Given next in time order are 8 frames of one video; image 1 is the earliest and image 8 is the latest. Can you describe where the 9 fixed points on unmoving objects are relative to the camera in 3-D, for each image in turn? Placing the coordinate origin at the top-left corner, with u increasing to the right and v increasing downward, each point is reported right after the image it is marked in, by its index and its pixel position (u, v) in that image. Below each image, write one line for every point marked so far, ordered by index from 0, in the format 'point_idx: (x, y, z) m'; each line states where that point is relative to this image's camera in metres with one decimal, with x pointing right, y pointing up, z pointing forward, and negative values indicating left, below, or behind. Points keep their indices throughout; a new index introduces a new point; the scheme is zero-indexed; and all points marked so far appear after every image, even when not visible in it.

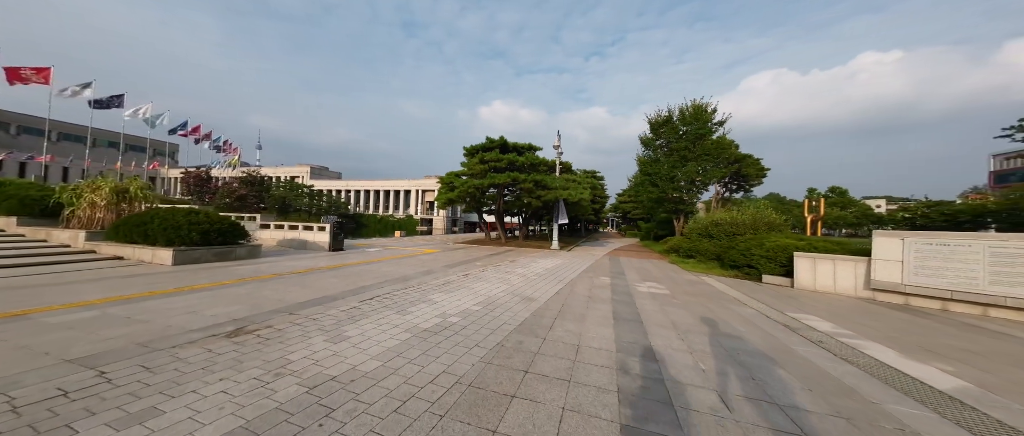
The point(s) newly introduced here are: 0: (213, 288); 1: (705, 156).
0: (-6.9, -1.6, +6.9) m
1: (+12.0, +3.8, +18.4) m
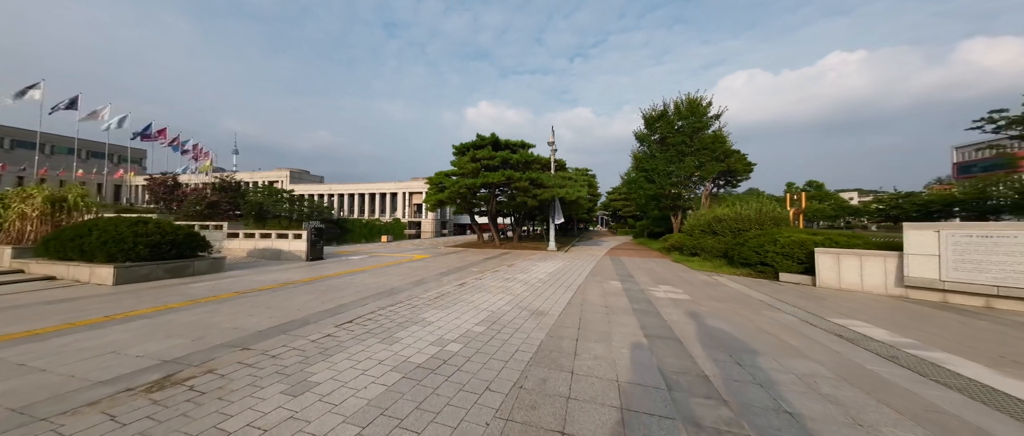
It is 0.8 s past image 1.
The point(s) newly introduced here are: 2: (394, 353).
0: (-6.8, -1.8, +5.7) m
1: (+11.5, +4.0, +17.9) m
2: (-1.5, -1.8, +3.9) m
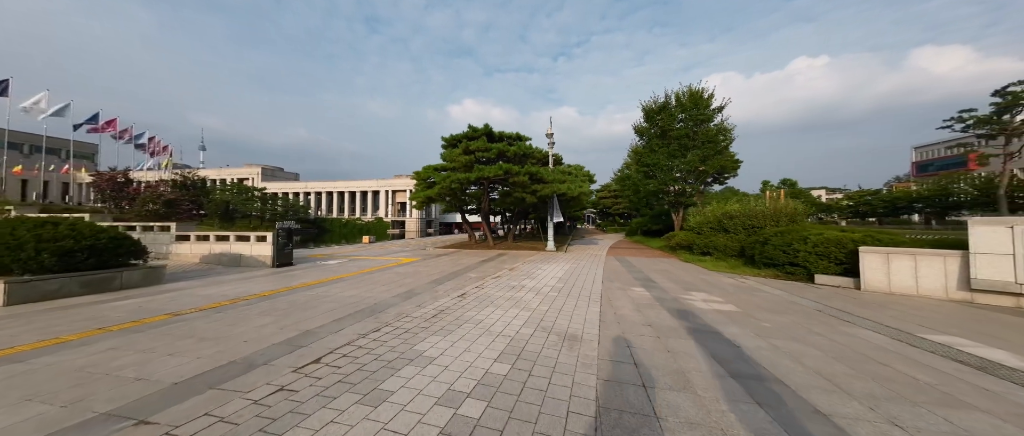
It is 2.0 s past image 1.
0: (-6.4, -1.8, +4.0) m
1: (+11.2, +4.2, +17.1) m
2: (-1.1, -1.7, +2.5) m
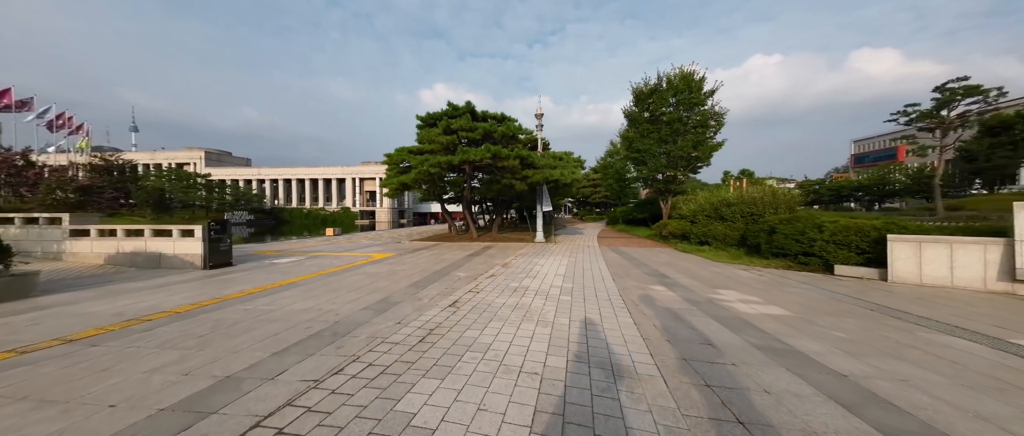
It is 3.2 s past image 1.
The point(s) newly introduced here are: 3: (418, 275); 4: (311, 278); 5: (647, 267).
0: (-6.1, -1.7, +2.1) m
1: (+10.3, +4.9, +16.5) m
2: (-0.7, -1.7, +1.1) m
3: (-2.6, -1.6, +8.3) m
4: (-5.4, -1.6, +8.0) m
5: (+4.0, -1.4, +8.8) m
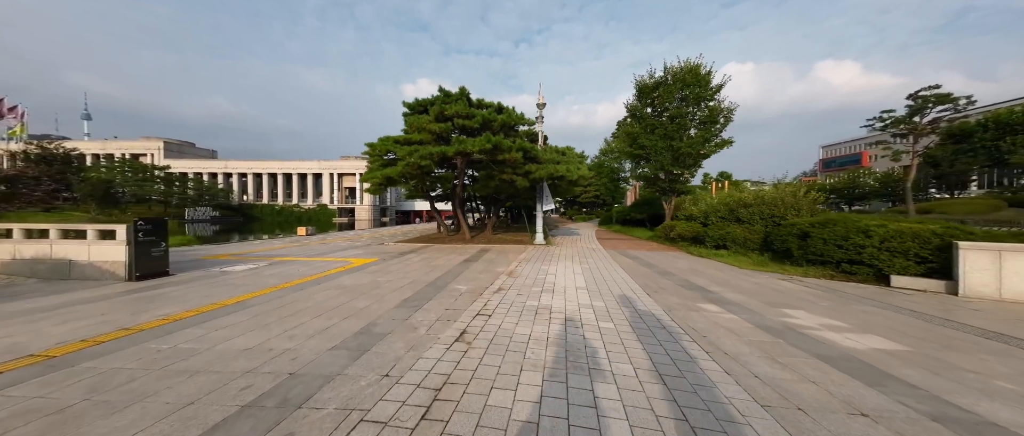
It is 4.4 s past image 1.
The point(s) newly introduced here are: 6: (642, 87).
0: (-5.5, -1.7, +0.4) m
1: (+10.1, +4.8, +15.6) m
2: (0.0, -1.7, -0.3) m
3: (-2.4, -1.6, +6.8) m
4: (-5.1, -1.6, +6.3) m
5: (+4.2, -1.5, +7.6) m
6: (+7.3, +7.4, +16.8) m
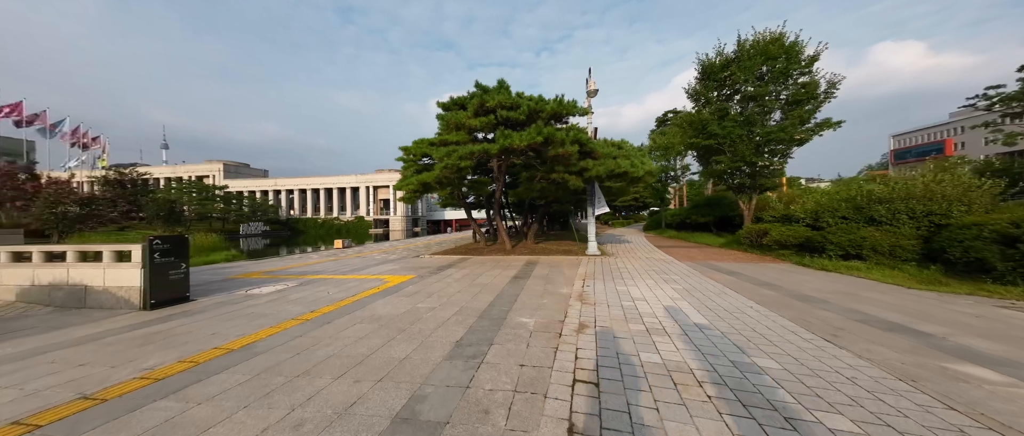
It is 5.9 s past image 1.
0: (-4.7, -1.9, -0.8) m
1: (+12.2, +4.8, +12.9) m
2: (+0.7, -1.7, -2.1) m
3: (-1.0, -1.8, +5.2) m
4: (-3.7, -1.9, +5.0) m
5: (+5.6, -1.5, +5.4) m
6: (+9.4, +7.3, +14.4) m
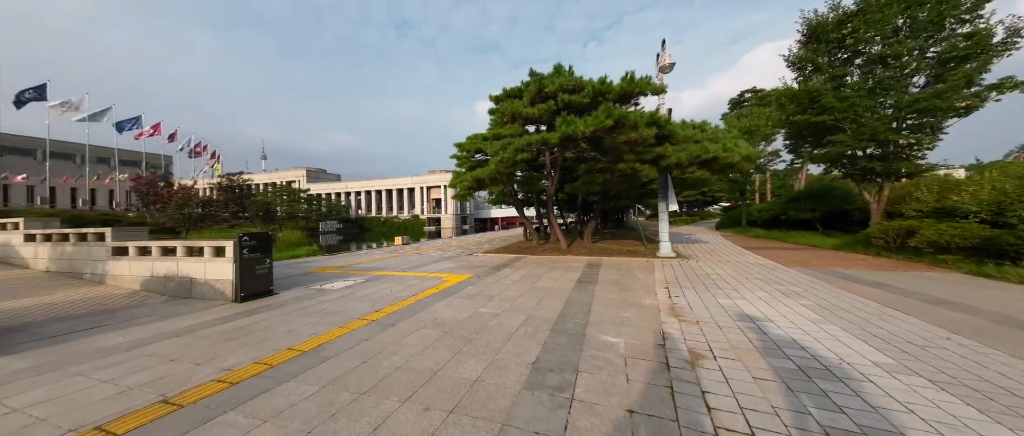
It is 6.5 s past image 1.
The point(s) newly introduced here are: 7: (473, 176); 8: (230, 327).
0: (-4.4, -1.9, -0.8) m
1: (+14.4, +5.0, +9.8) m
2: (+0.6, -1.7, -3.0) m
3: (+0.2, -1.8, +4.5) m
4: (-2.5, -1.8, +4.8) m
5: (+6.8, -1.4, +3.6) m
6: (+12.0, +7.4, +11.7) m
7: (-1.5, +1.6, +11.7) m
8: (-5.7, -1.9, +5.9) m
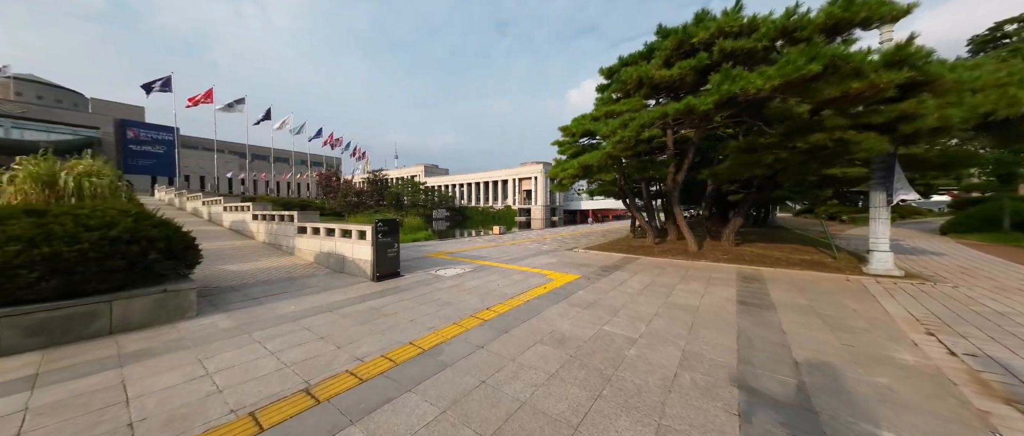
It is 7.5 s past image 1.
0: (-4.2, -1.9, -0.5) m
1: (+17.3, +4.7, +3.3) m
2: (0.0, -1.9, -4.2) m
3: (+2.0, -1.8, +3.0) m
4: (-0.6, -1.7, +4.1) m
5: (+7.9, -1.6, 0.0) m
6: (+15.6, +7.3, +5.8) m
7: (+2.7, +1.9, +10.3) m
8: (-3.2, -1.6, +6.2) m
